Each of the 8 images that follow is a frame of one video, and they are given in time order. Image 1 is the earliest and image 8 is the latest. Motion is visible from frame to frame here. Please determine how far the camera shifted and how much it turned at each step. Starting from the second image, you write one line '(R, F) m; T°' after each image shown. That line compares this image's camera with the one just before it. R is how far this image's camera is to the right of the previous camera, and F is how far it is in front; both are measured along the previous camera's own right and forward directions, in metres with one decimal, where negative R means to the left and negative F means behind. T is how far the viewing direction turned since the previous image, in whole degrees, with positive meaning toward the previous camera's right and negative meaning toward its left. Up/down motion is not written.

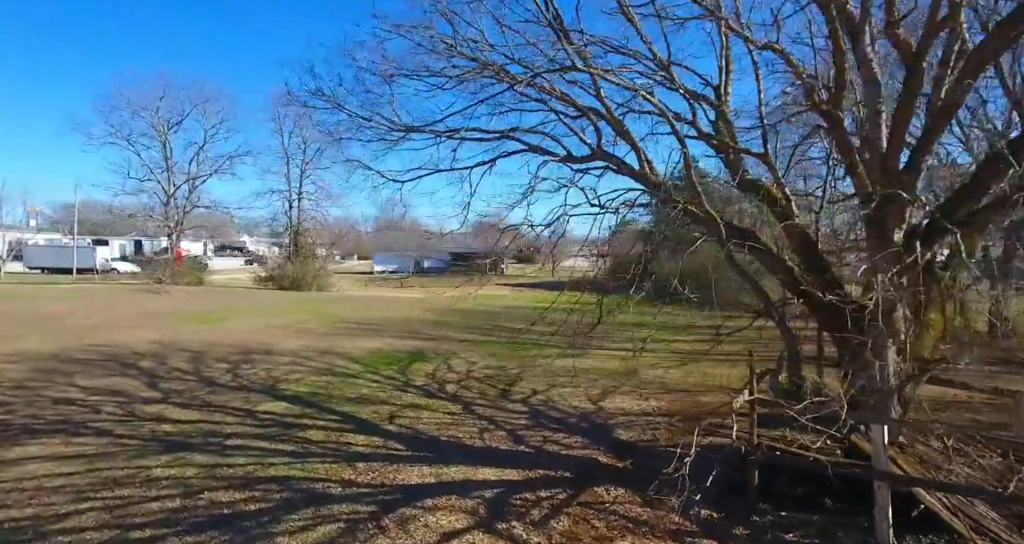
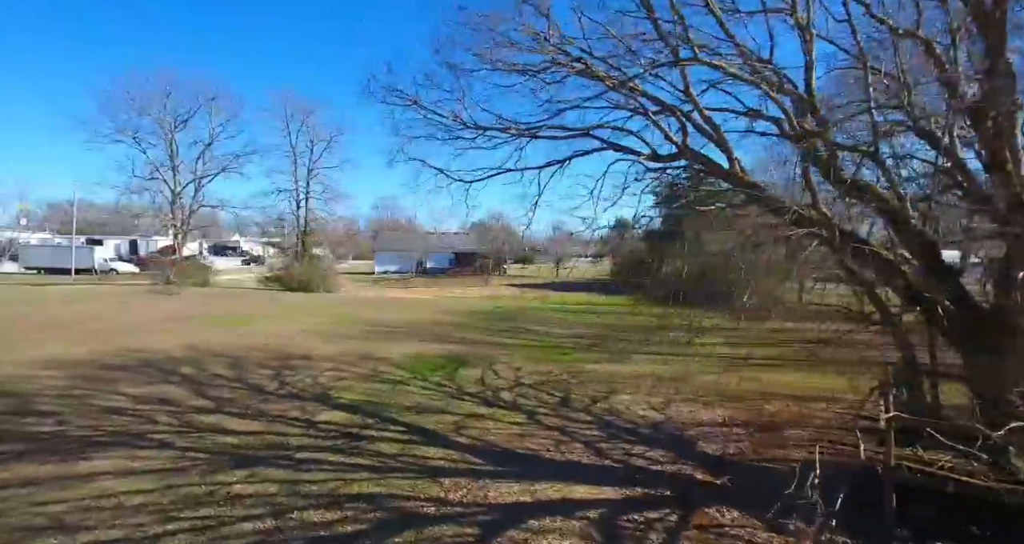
(-0.8, +0.2) m; 0°
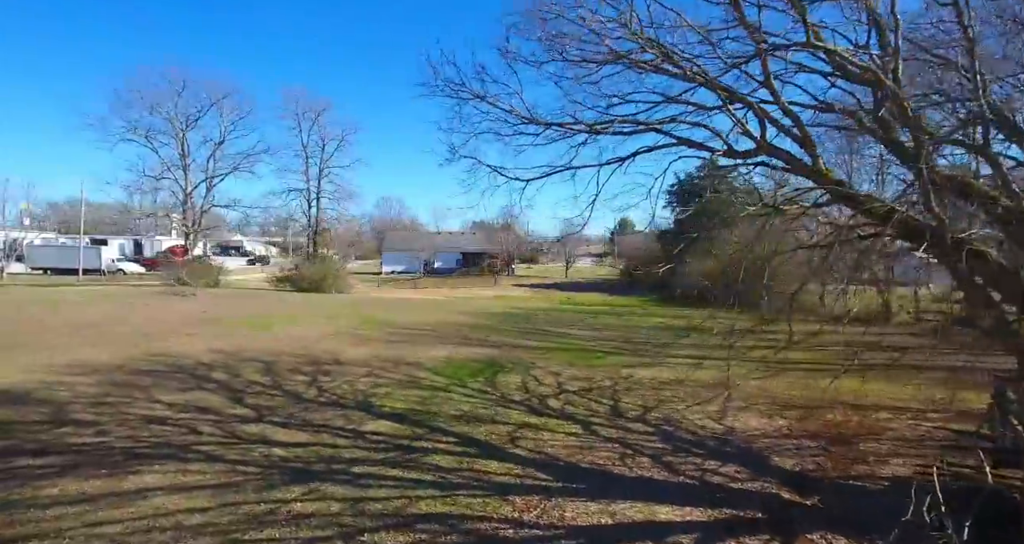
(-0.6, +0.3) m; 0°
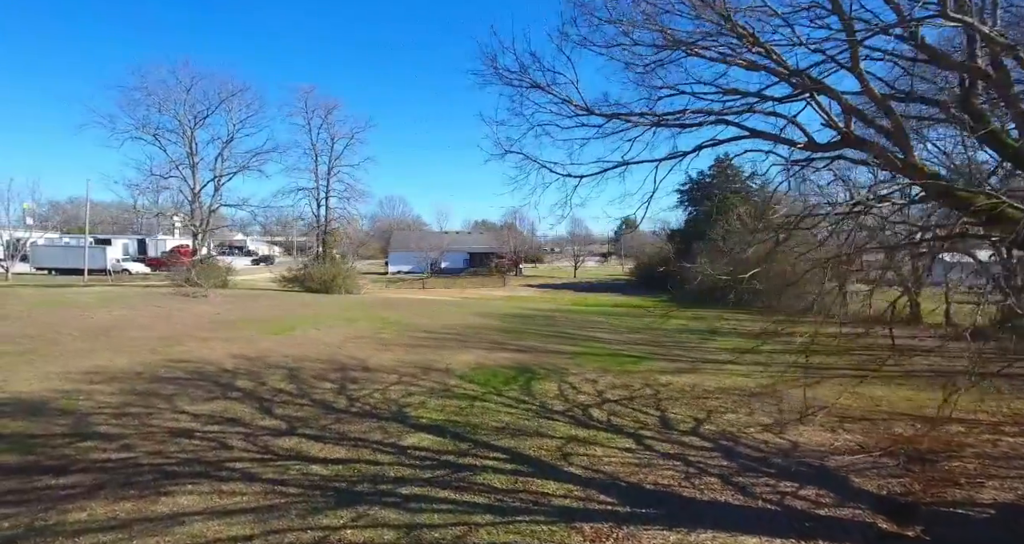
(-0.5, +0.4) m; 0°
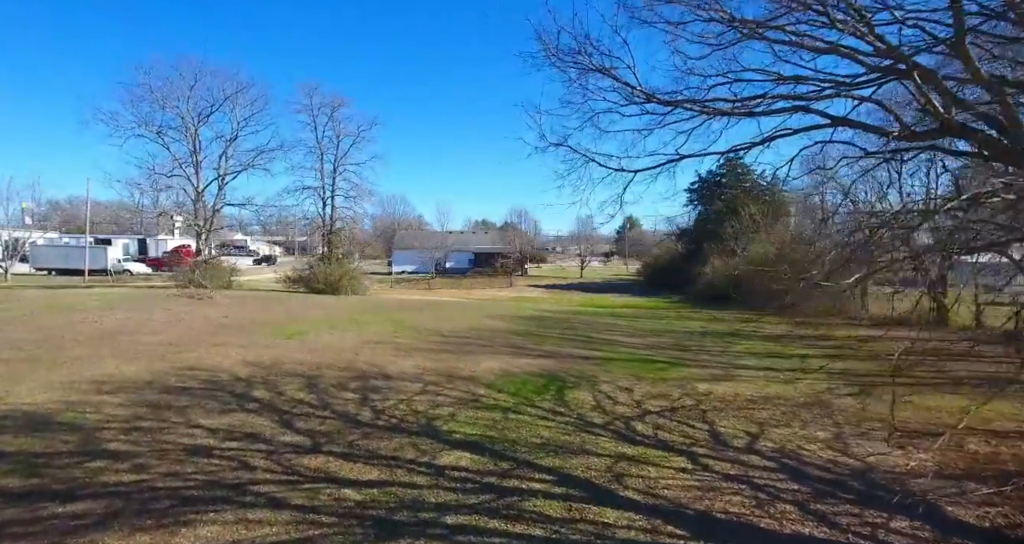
(-0.4, +0.5) m; 0°
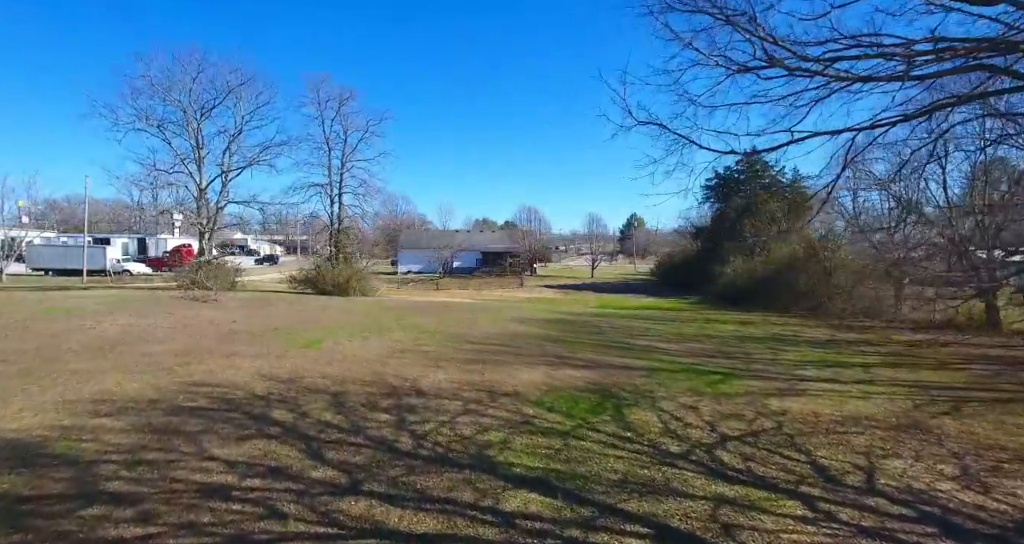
(-0.6, +0.9) m; 0°
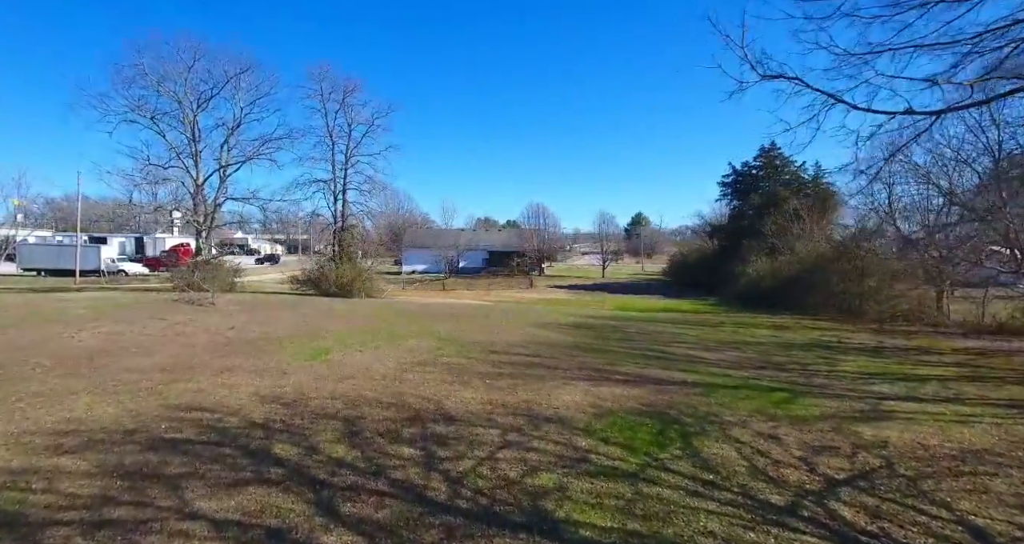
(-0.5, +1.2) m; 0°
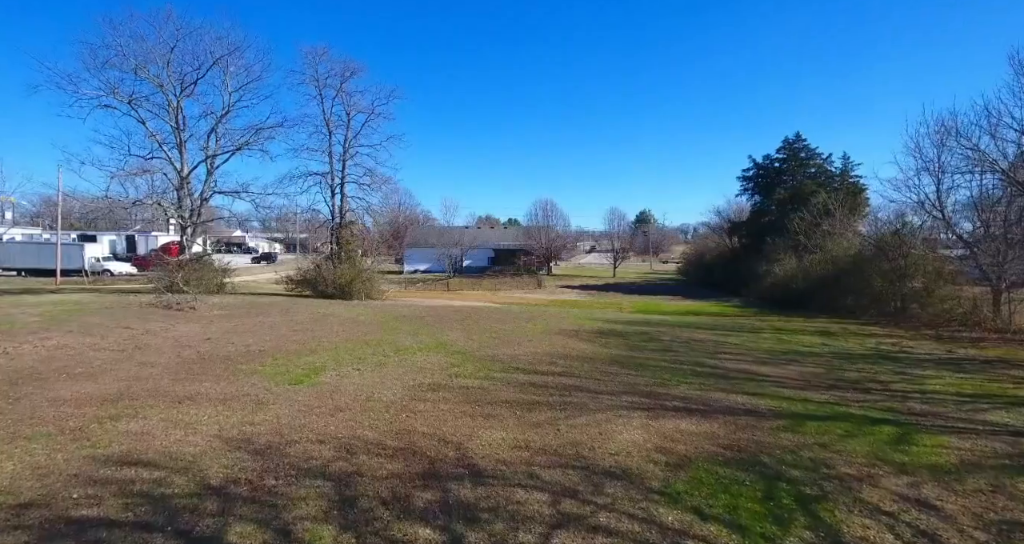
(-0.4, +1.7) m; 0°
